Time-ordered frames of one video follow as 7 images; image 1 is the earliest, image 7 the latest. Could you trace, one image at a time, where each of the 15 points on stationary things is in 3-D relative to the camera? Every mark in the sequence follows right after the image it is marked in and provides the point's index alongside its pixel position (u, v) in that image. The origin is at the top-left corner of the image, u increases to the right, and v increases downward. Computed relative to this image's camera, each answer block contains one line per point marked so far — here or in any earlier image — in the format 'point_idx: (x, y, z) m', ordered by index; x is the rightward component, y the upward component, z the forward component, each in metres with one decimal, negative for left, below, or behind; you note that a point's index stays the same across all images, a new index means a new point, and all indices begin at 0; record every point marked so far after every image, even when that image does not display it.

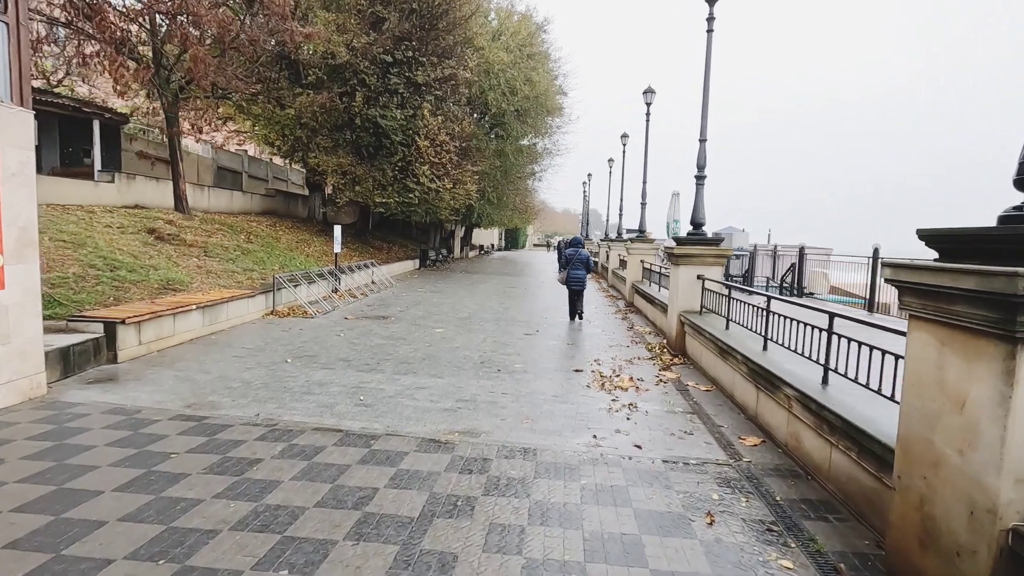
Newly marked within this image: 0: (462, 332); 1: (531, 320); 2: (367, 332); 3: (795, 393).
0: (-0.9, -0.8, +9.9) m
1: (+0.4, -0.7, +11.6) m
2: (-2.6, -0.8, +9.6) m
3: (+2.3, -0.9, +4.4) m
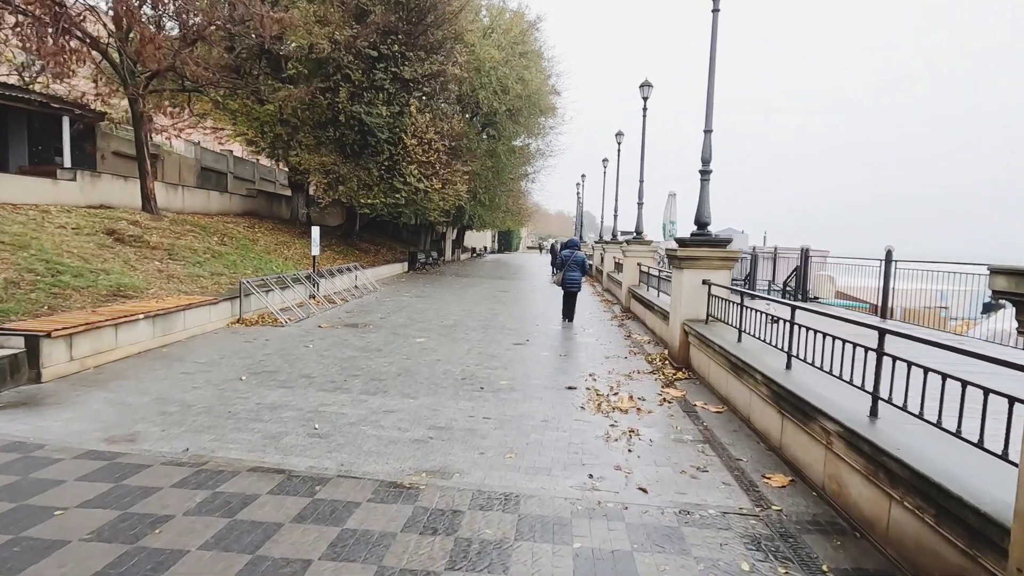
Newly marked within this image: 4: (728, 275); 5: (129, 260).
0: (-1.1, -0.9, +9.1) m
1: (+0.2, -0.8, +10.8) m
2: (-2.8, -0.9, +8.7) m
3: (+2.1, -0.9, +3.6) m
4: (+3.0, +0.2, +7.5) m
5: (-7.3, +0.5, +10.2) m
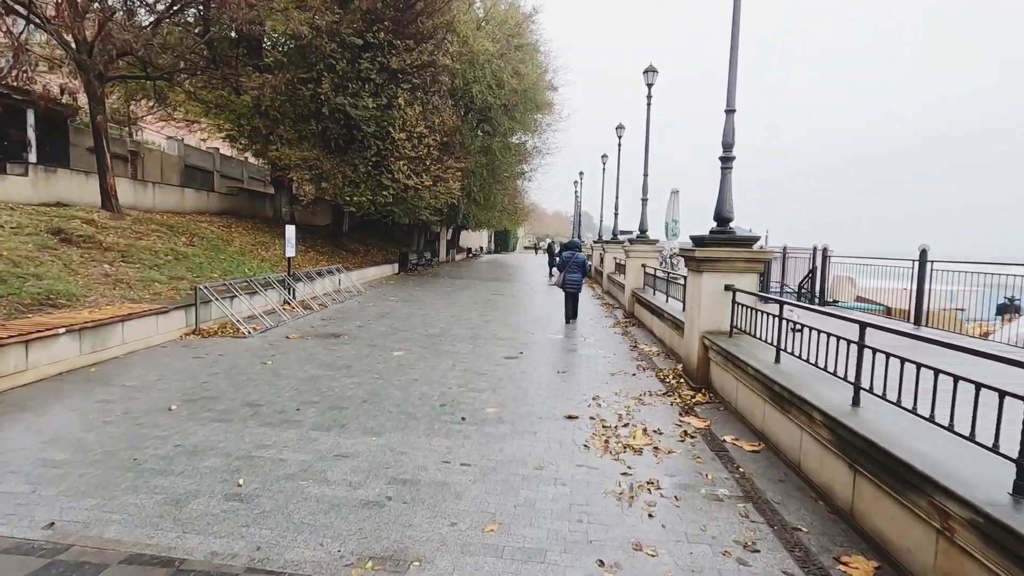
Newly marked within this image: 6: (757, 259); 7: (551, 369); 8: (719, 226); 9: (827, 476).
0: (-1.2, -1.0, +8.0) m
1: (0.0, -0.9, +9.7) m
2: (-2.9, -1.0, +7.6) m
3: (+2.0, -1.0, +2.5) m
4: (+2.9, +0.1, +6.4) m
5: (-7.4, +0.4, +9.1) m
6: (+2.9, +0.4, +6.3) m
7: (+0.5, -1.1, +7.5) m
8: (+2.5, +0.8, +6.5) m
9: (+2.1, -1.3, +3.7) m
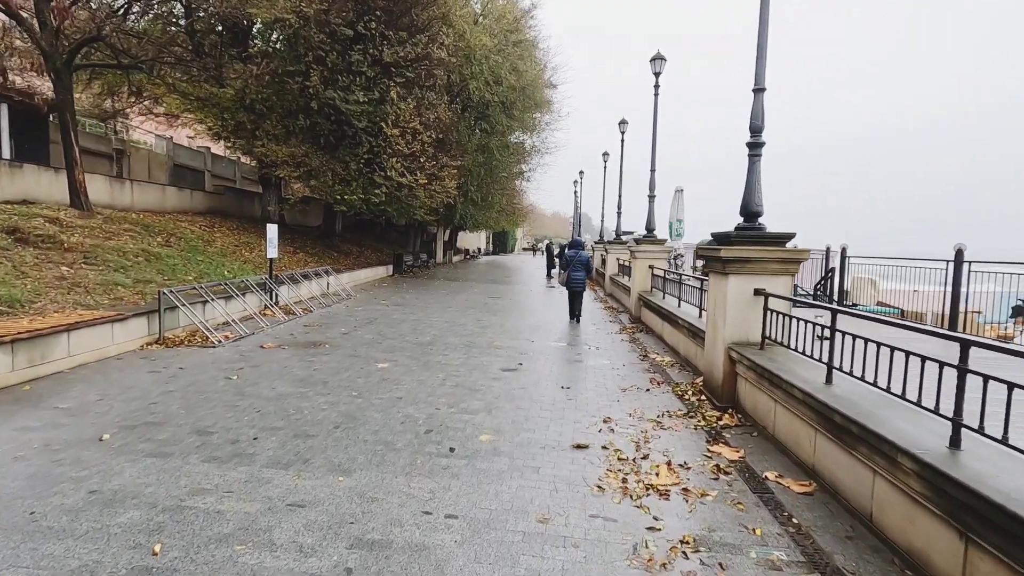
0: (-1.3, -1.1, +7.1) m
1: (0.0, -1.0, +8.8) m
2: (-3.0, -1.0, +6.8) m
3: (+2.0, -1.0, +1.6) m
4: (+2.9, 0.0, +5.6) m
5: (-7.5, +0.4, +8.2) m
6: (+2.9, +0.3, +5.5) m
7: (+0.5, -1.2, +6.6) m
8: (+2.5, +0.7, +5.7) m
9: (+2.1, -1.3, +2.8) m
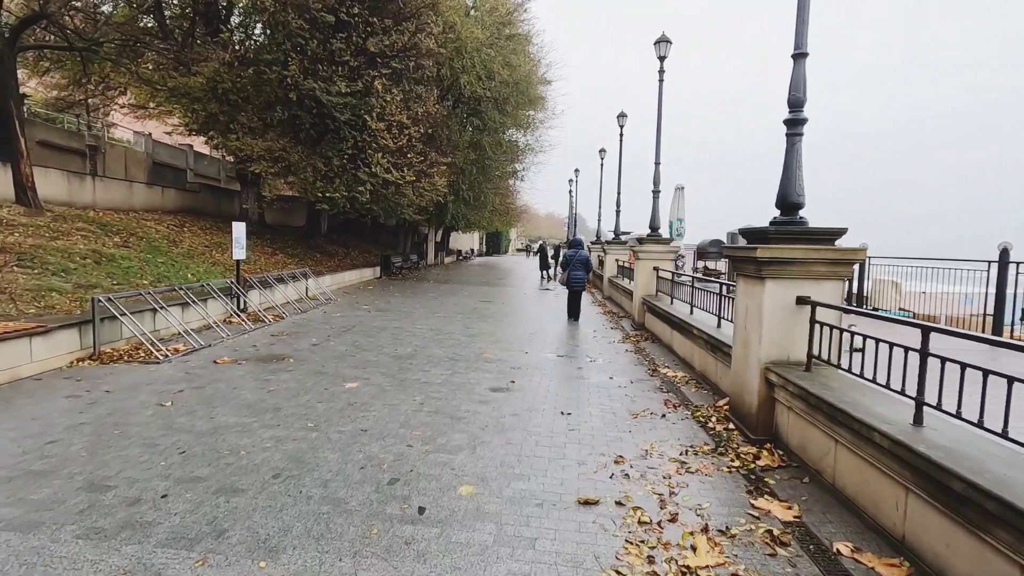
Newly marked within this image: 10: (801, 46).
0: (-1.4, -1.1, +6.1) m
1: (-0.1, -1.0, +7.8) m
2: (-3.1, -1.1, +5.7) m
3: (+2.0, -1.1, +0.6) m
4: (+2.8, 0.0, +4.6) m
5: (-7.6, +0.3, +7.1) m
6: (+2.8, +0.2, +4.5) m
7: (+0.4, -1.2, +5.6) m
8: (+2.4, +0.6, +4.7) m
9: (+2.1, -1.4, +1.8) m
10: (+2.6, +2.1, +4.8) m
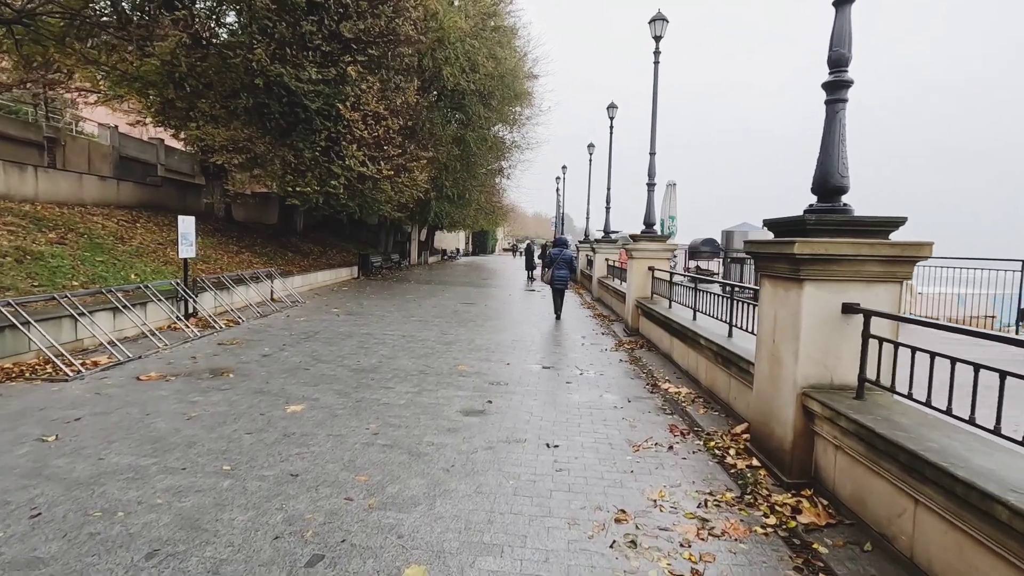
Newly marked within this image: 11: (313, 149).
0: (-1.6, -1.2, +5.0) m
1: (-0.4, -1.1, +6.8) m
2: (-3.3, -1.2, +4.6) m
3: (+1.9, -1.1, -0.4) m
4: (+2.6, -0.1, +3.6) m
5: (-7.8, +0.2, +5.9) m
6: (+2.6, +0.2, +3.5) m
7: (+0.2, -1.3, +4.6) m
8: (+2.2, +0.6, +3.7) m
9: (+1.9, -1.4, +0.9) m
10: (+2.4, +2.1, +3.8) m
11: (-6.0, +4.2, +16.2) m
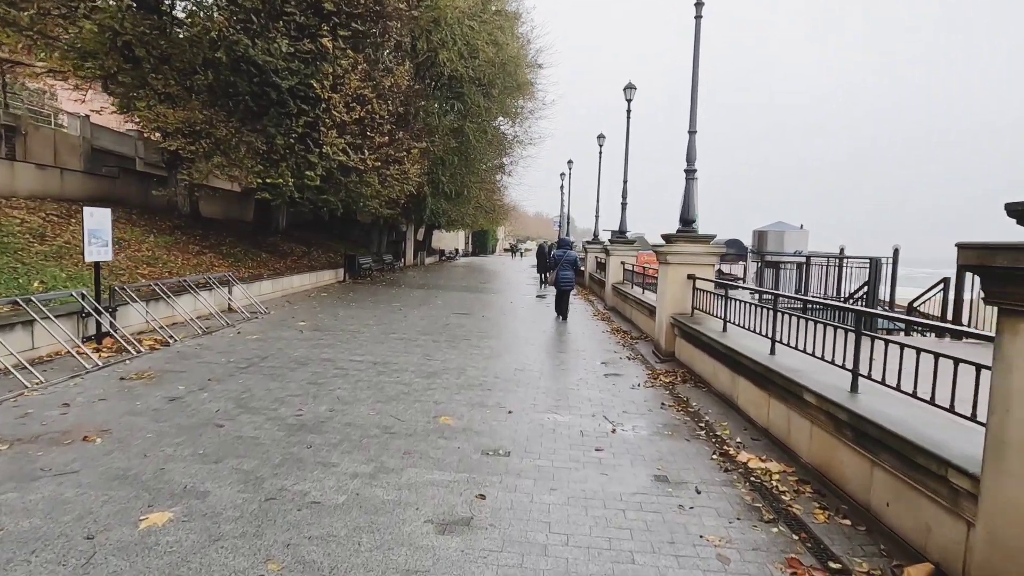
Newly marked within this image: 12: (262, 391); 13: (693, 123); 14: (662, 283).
0: (-1.6, -1.4, +3.0) m
1: (-0.4, -1.3, +4.7) m
2: (-3.3, -1.3, +2.6) m
3: (+1.9, -1.3, -2.4) m
4: (+2.6, -0.3, +1.6) m
5: (-7.8, +0.1, +3.8) m
6: (+2.6, 0.0, +1.5) m
7: (+0.2, -1.5, +2.5) m
8: (+2.2, +0.4, +1.7) m
9: (+2.0, -1.6, -1.2) m
10: (+2.4, +1.9, +1.8) m
11: (-6.0, +4.0, +14.2) m
12: (-2.7, -1.1, +5.8) m
13: (+2.7, +2.5, +8.0) m
14: (+2.3, +0.1, +8.2) m
